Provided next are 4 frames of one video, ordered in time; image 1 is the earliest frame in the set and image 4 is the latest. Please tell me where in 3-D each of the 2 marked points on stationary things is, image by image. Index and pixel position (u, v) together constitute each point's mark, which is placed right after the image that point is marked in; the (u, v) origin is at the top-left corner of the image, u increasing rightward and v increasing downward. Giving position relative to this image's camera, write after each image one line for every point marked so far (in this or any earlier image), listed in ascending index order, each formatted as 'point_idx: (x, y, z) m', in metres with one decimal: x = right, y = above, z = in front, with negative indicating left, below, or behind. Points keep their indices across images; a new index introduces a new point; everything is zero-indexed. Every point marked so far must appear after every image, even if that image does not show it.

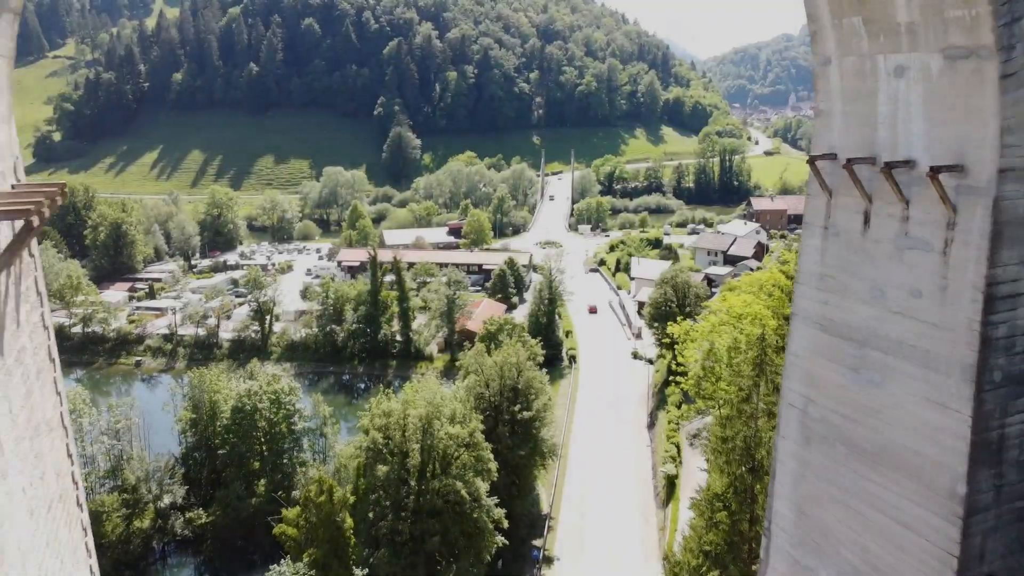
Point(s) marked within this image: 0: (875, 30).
0: (+2.5, +1.7, +5.4) m
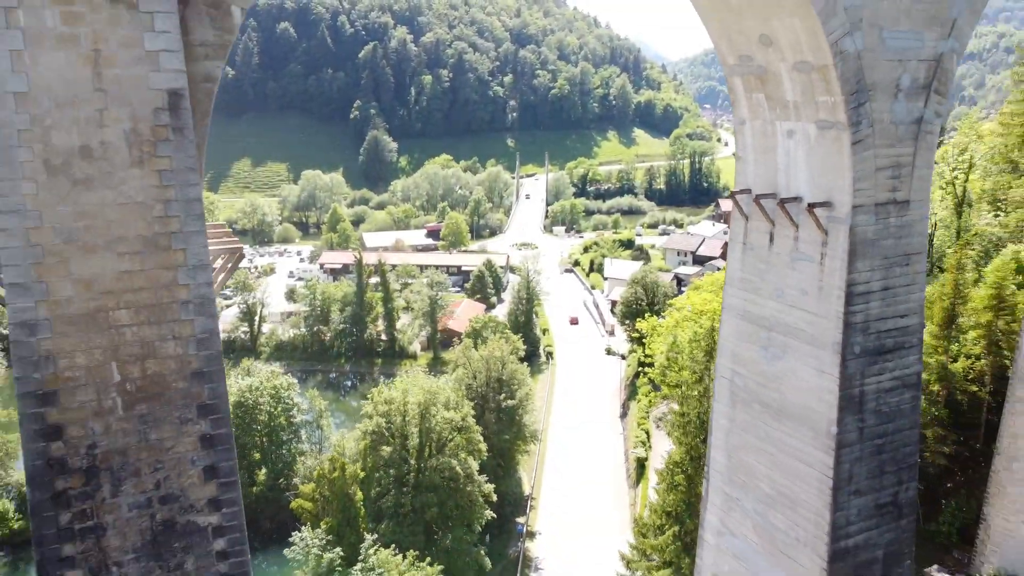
0: (+2.5, +1.7, +7.5) m
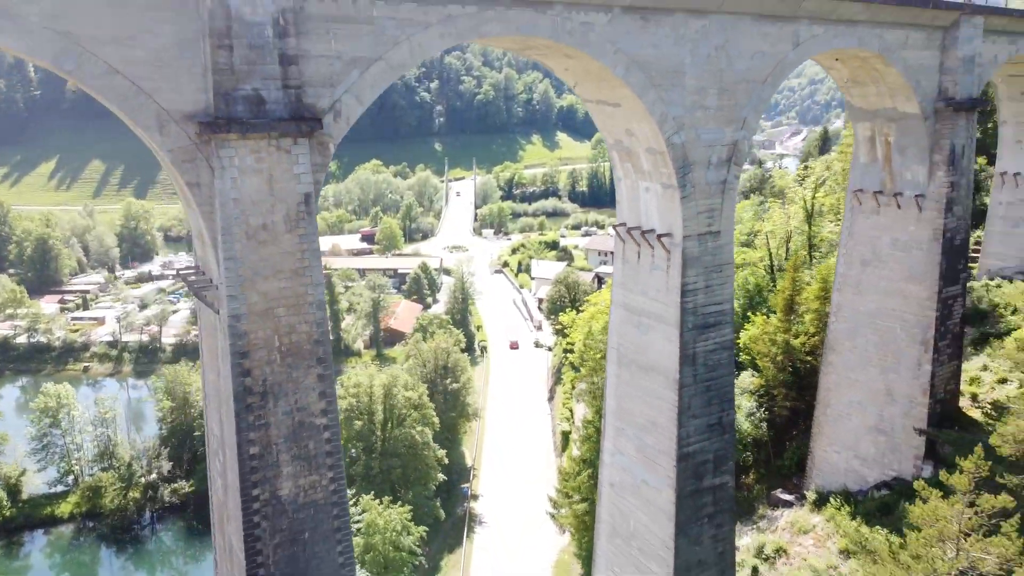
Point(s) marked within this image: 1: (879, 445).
0: (+1.9, +1.7, +11.8) m
1: (+7.1, -3.1, +15.7) m
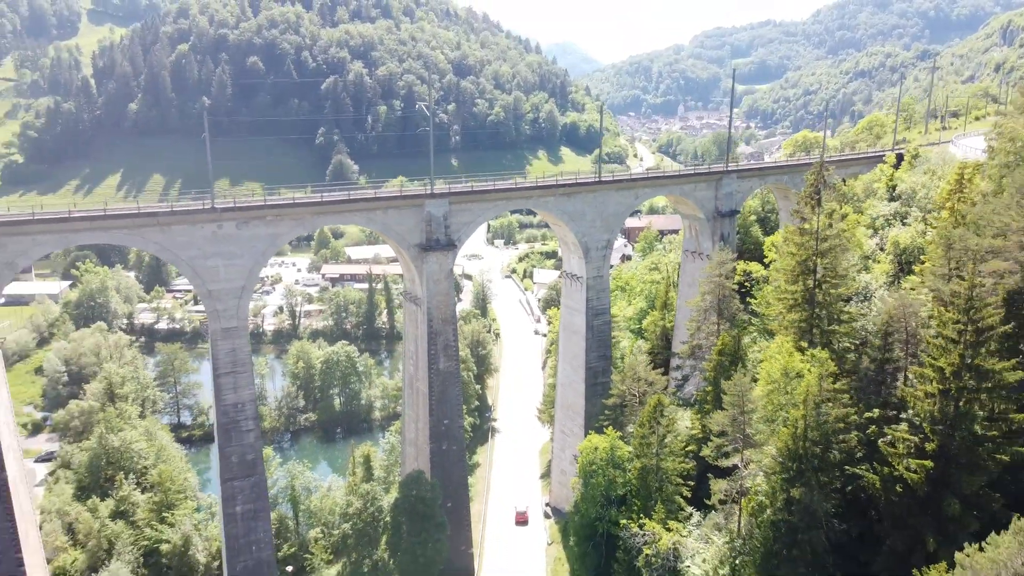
0: (+2.1, +1.3, +28.6) m
1: (+7.4, -3.5, +32.5) m
